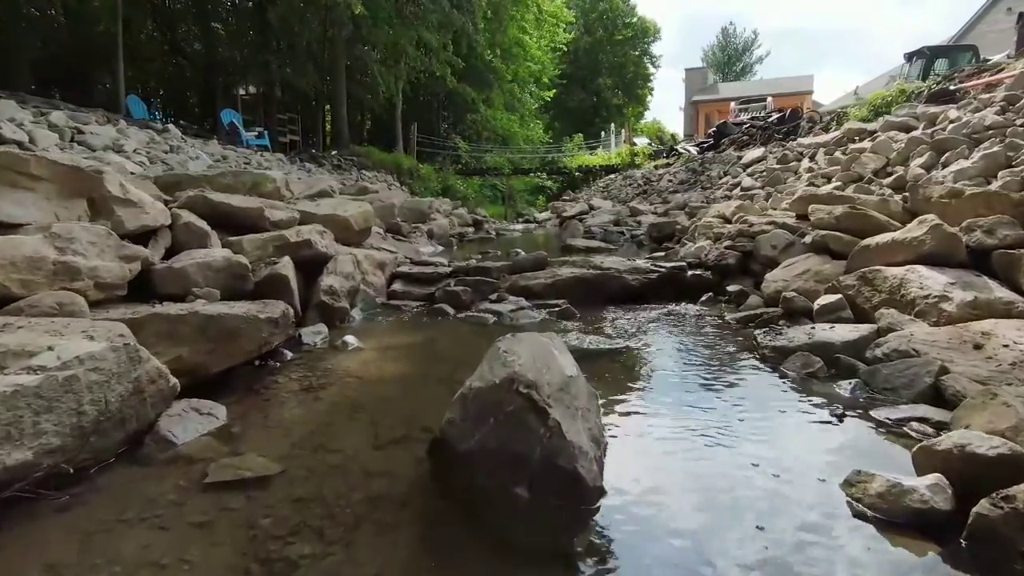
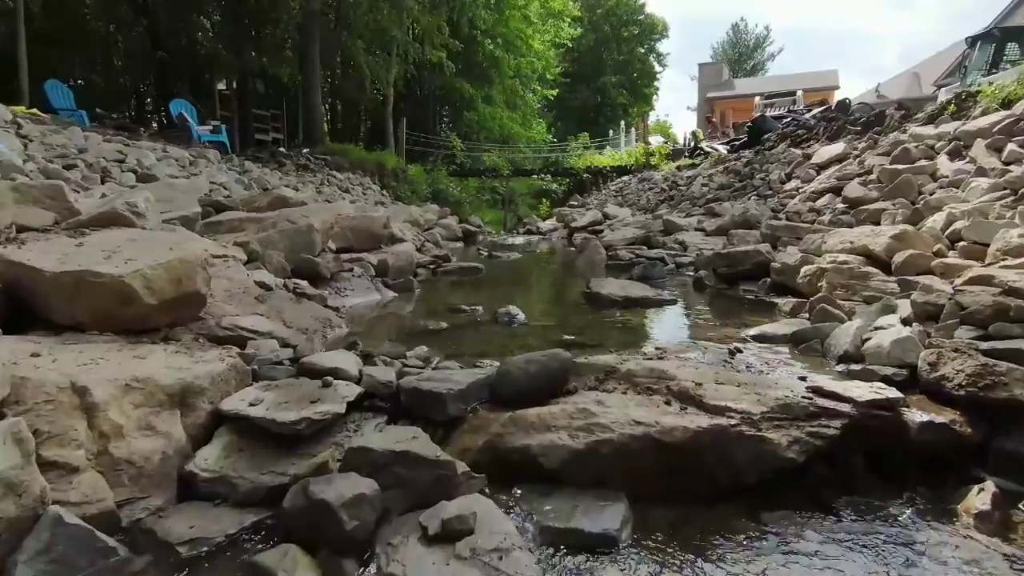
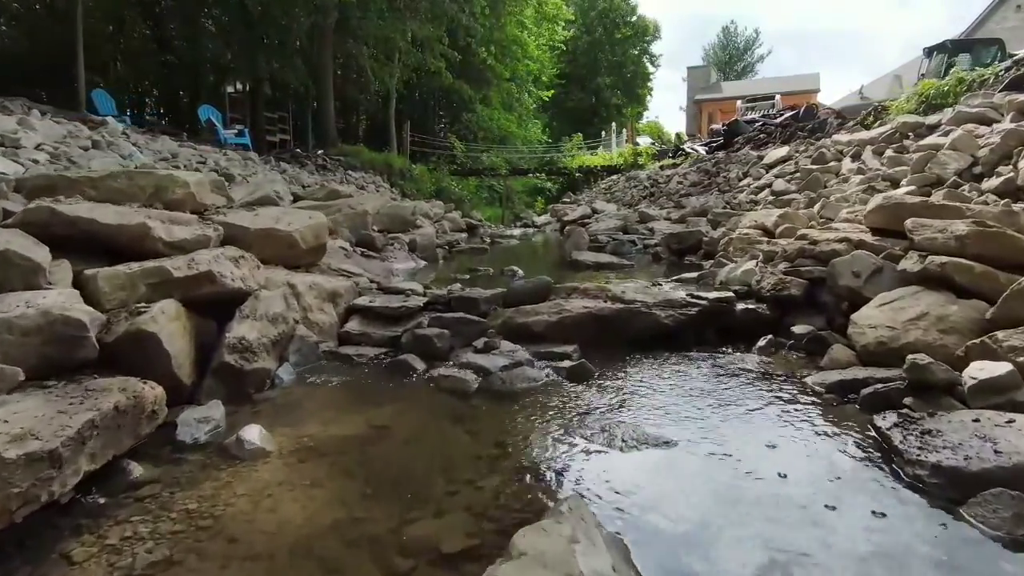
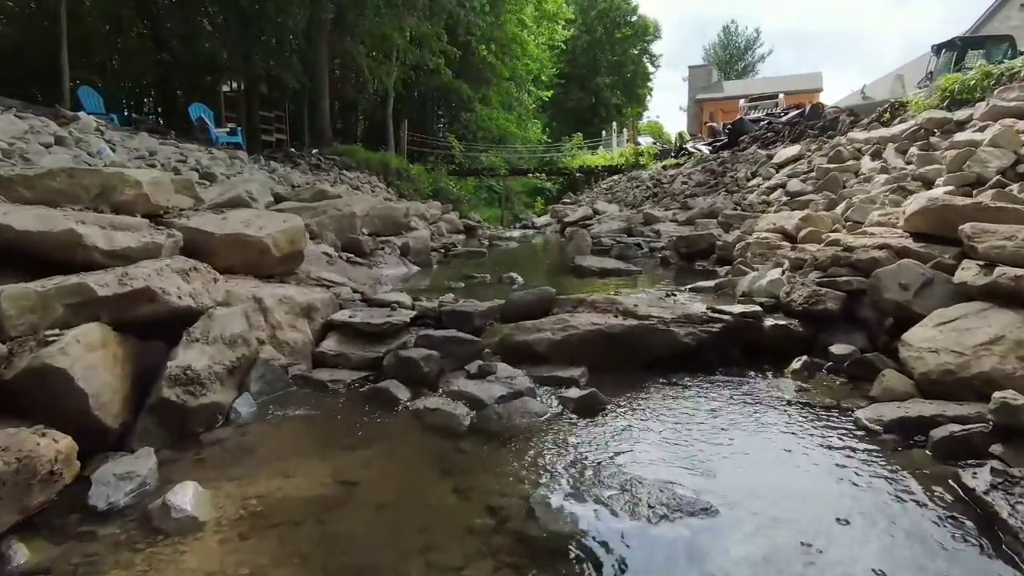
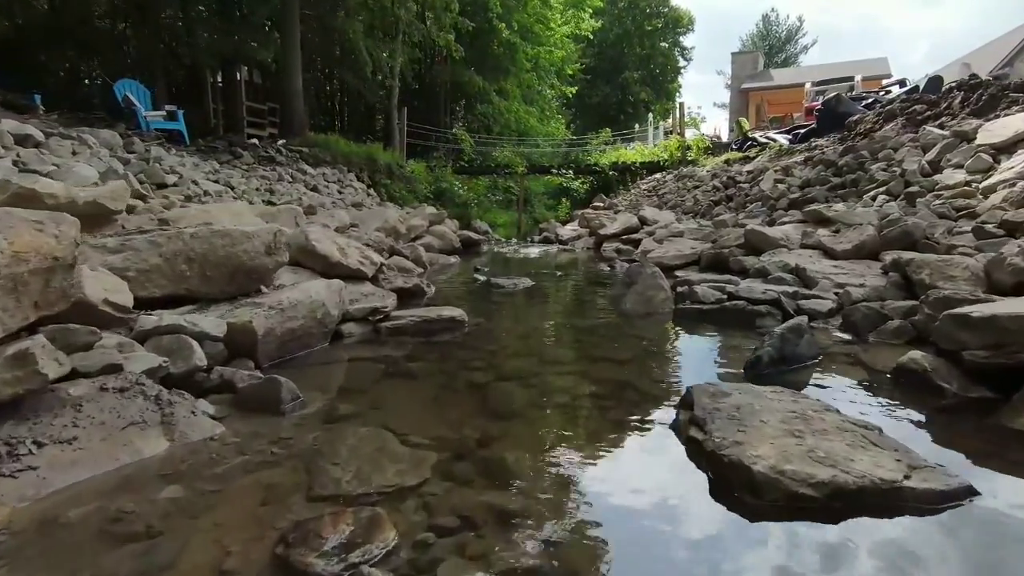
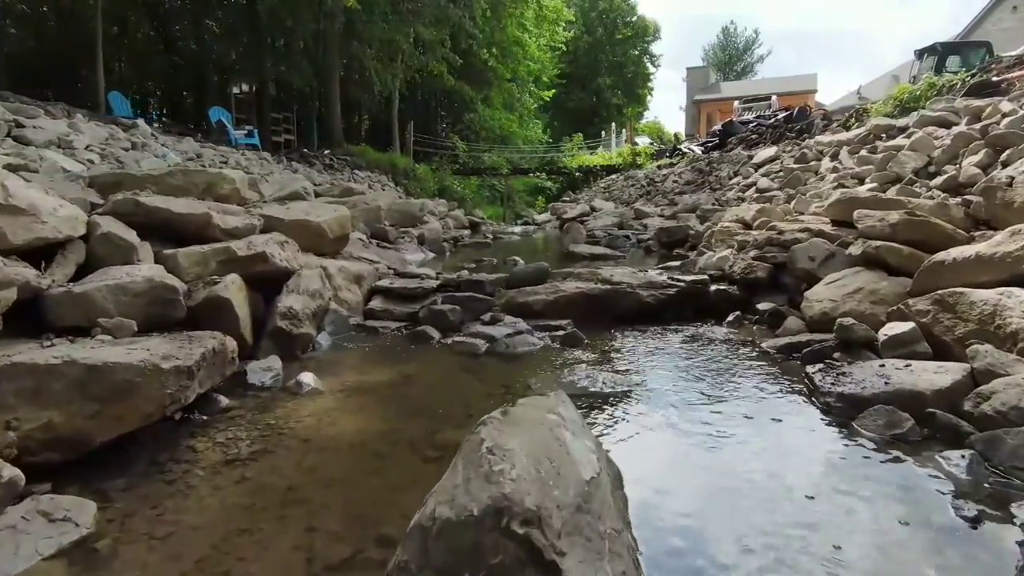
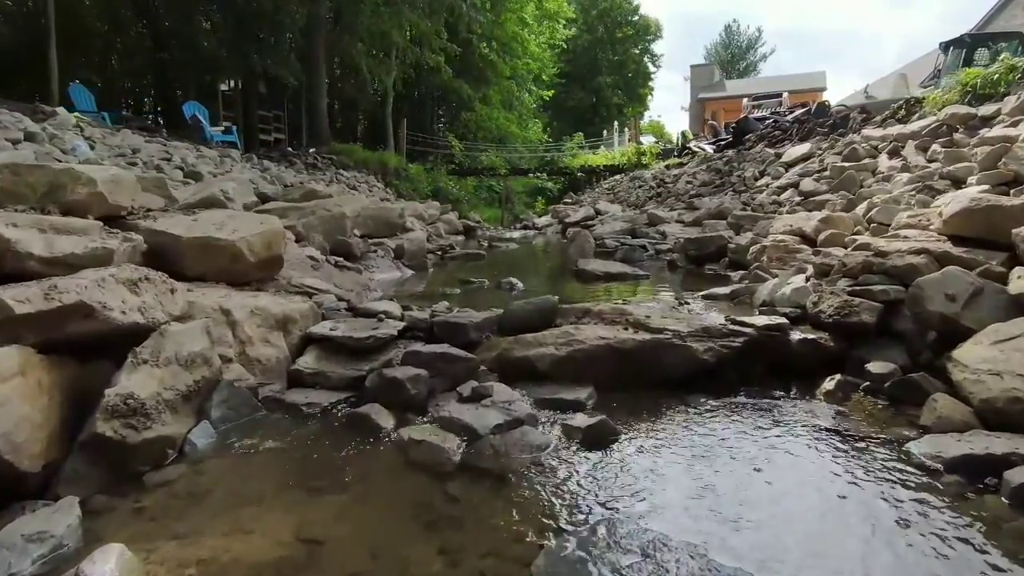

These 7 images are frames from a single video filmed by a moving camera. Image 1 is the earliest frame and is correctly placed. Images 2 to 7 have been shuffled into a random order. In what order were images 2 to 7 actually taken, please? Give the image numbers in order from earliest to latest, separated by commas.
6, 3, 4, 7, 2, 5
